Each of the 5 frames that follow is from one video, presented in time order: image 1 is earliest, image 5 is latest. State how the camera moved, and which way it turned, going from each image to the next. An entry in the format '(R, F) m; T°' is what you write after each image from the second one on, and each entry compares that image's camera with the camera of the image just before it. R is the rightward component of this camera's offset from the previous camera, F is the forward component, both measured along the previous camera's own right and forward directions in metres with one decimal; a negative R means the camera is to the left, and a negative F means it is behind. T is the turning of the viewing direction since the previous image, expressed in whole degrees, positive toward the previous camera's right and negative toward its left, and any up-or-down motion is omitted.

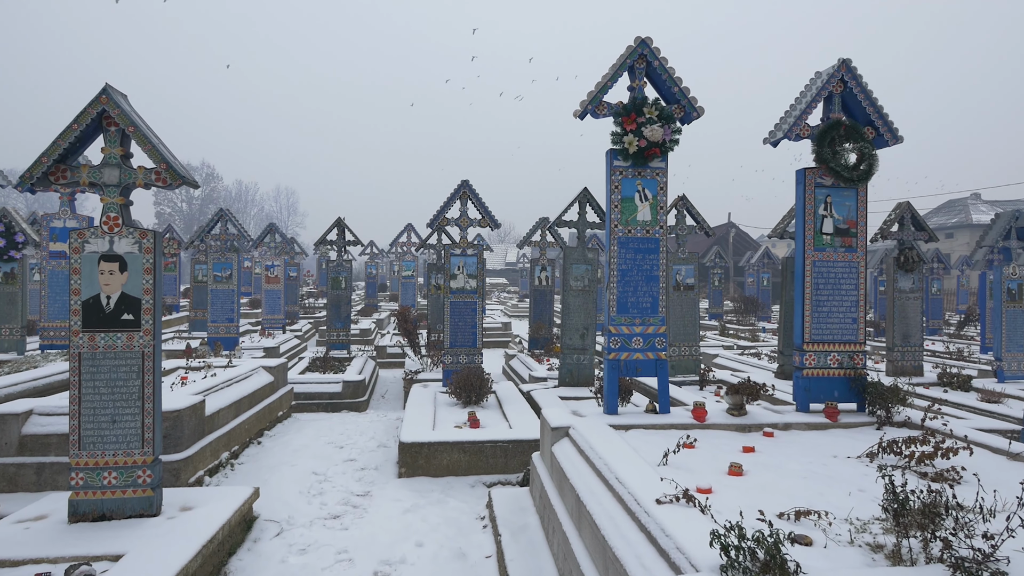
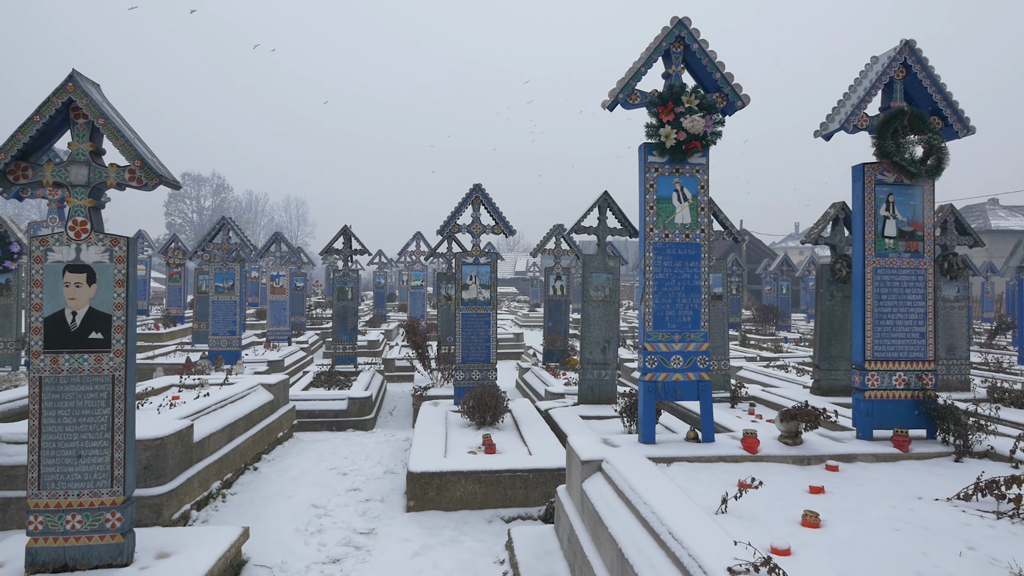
(-0.1, +0.6) m; -1°
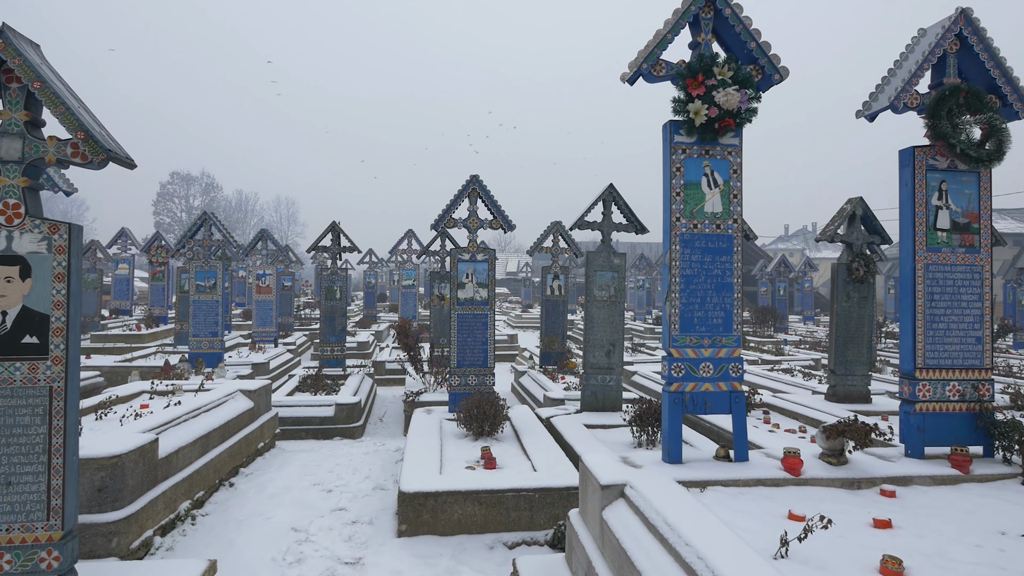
(-0.1, +0.6) m; +1°
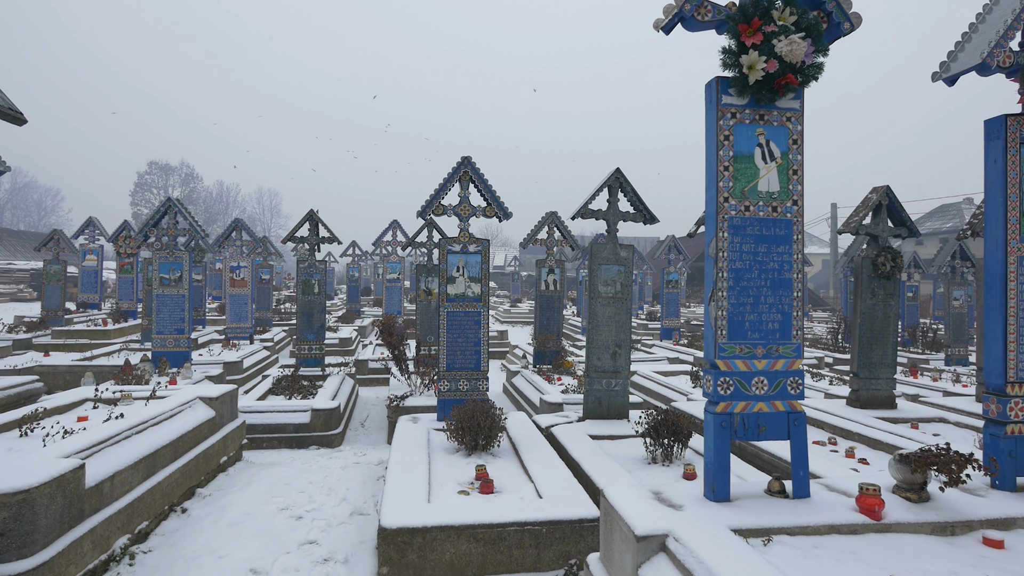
(-0.1, +0.9) m; +1°
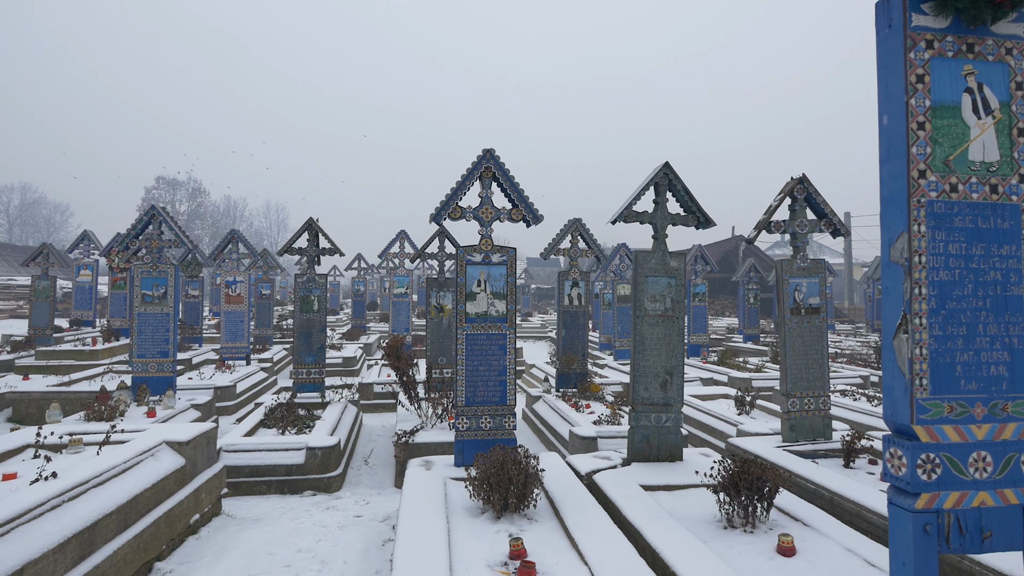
(-0.3, +1.2) m; -1°
